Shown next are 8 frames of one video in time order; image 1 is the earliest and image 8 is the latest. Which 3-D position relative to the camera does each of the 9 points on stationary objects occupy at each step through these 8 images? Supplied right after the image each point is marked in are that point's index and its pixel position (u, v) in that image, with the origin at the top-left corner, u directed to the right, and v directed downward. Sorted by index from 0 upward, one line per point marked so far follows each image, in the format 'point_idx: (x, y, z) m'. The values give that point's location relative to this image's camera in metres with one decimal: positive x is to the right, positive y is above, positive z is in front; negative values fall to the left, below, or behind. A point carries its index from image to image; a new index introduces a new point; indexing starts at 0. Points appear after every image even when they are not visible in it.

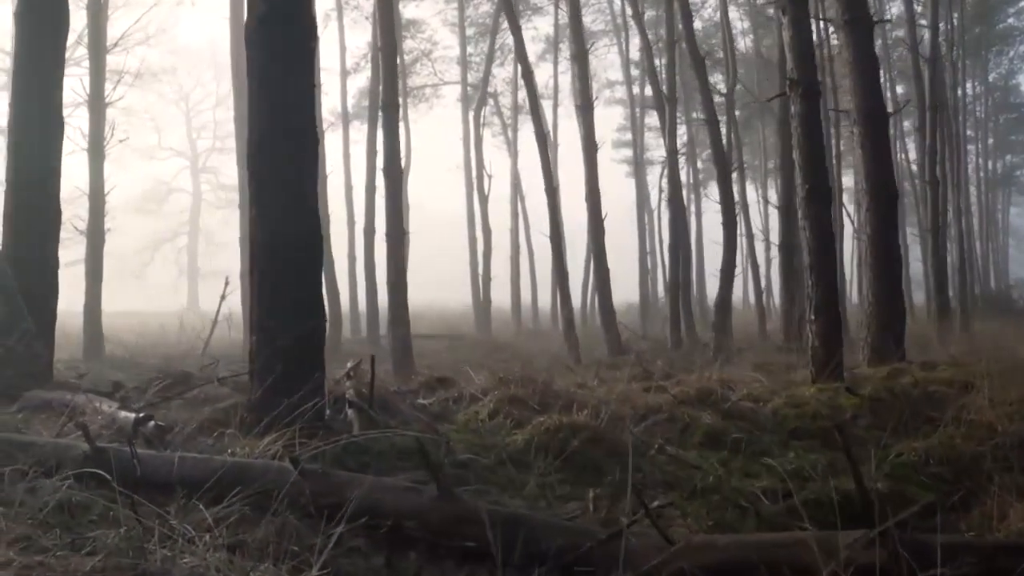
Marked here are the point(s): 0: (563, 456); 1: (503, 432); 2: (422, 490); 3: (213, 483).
0: (+0.4, -1.2, +6.0) m
1: (-0.1, -1.1, +6.4) m
2: (-0.5, -1.0, +4.3) m
3: (-1.5, -1.0, +4.2) m
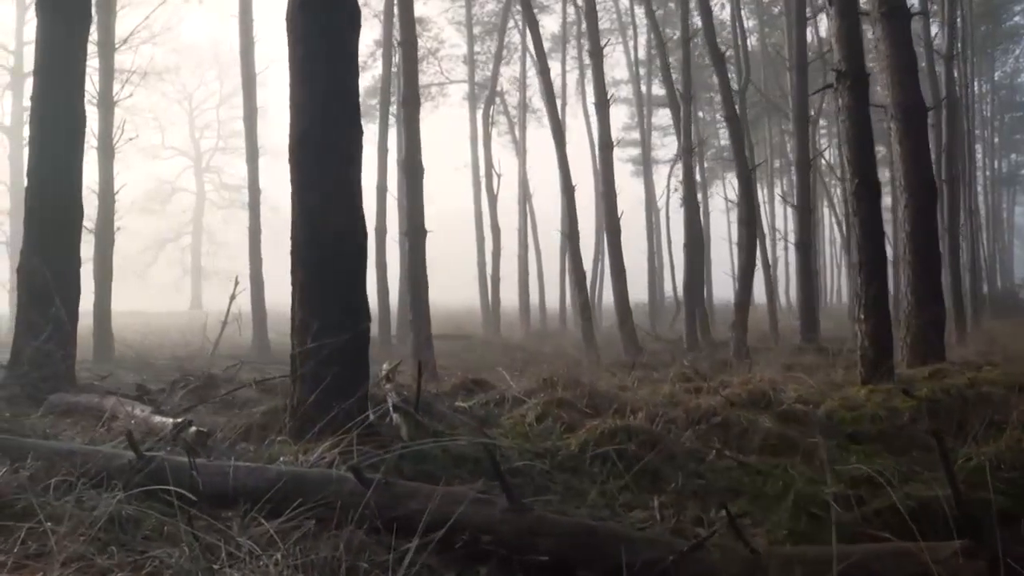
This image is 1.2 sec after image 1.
0: (+0.7, -1.2, +5.7) m
1: (+0.3, -1.1, +6.1) m
2: (-0.1, -1.0, +4.0) m
3: (-1.1, -1.0, +3.9) m
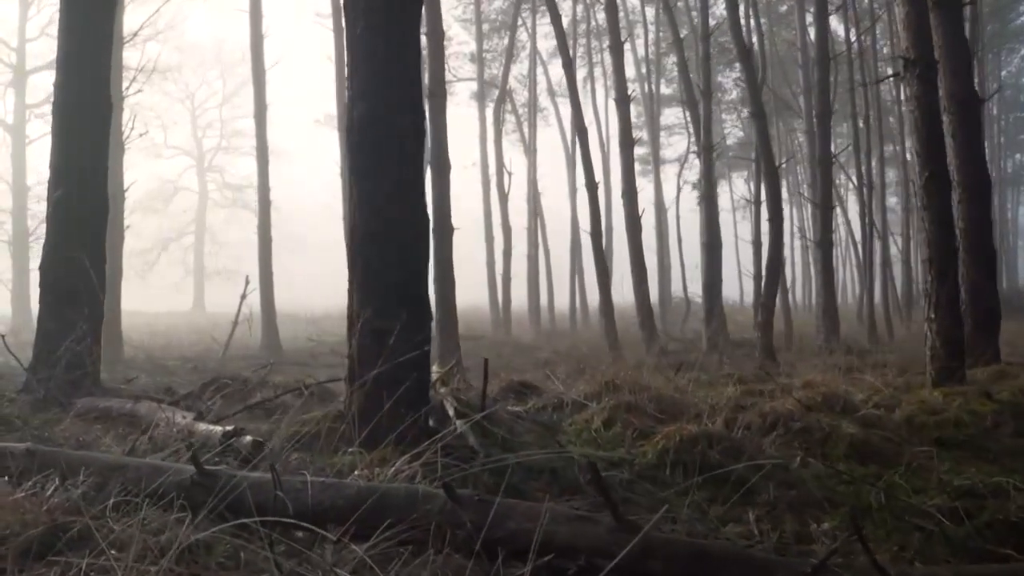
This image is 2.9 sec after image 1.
0: (+1.2, -1.2, +5.3) m
1: (+0.8, -1.1, +5.7) m
2: (+0.4, -1.0, +3.6) m
3: (-0.7, -1.0, +3.5) m
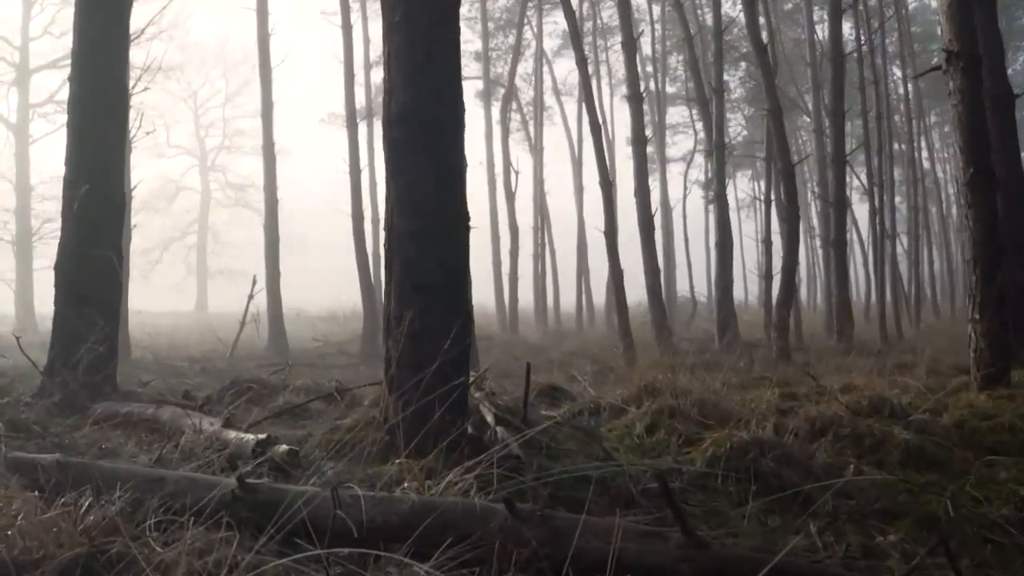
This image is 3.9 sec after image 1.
0: (+1.5, -1.2, +5.0) m
1: (+1.1, -1.1, +5.4) m
2: (+0.6, -1.0, +3.3) m
3: (-0.4, -1.0, +3.2) m
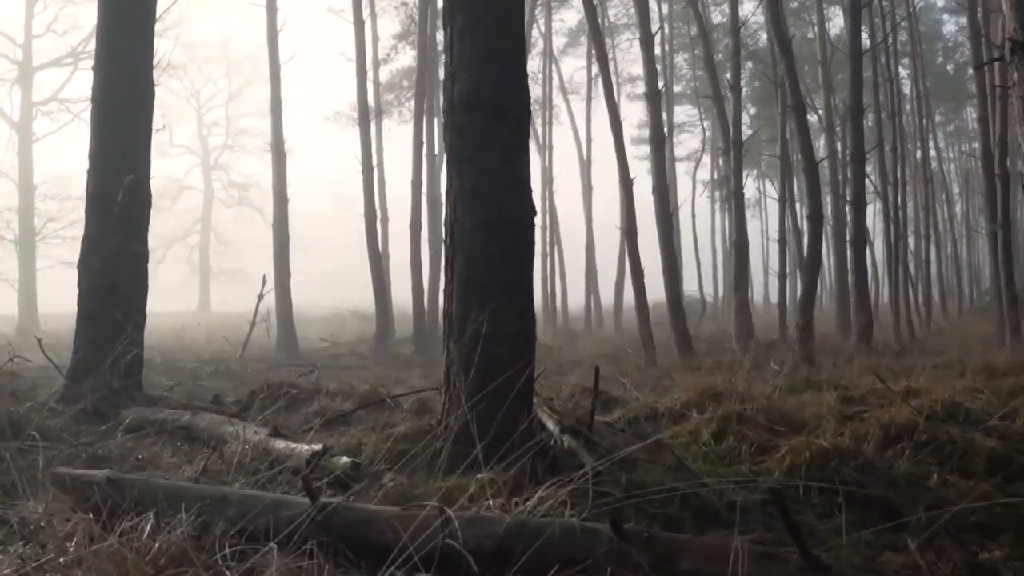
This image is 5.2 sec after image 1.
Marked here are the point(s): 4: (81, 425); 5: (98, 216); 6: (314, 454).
0: (+1.9, -1.2, +4.7) m
1: (+1.5, -1.1, +5.1) m
2: (+1.0, -1.0, +3.0) m
3: (0.0, -1.0, +2.9) m
4: (-3.0, -1.0, +5.7) m
5: (-3.5, +0.6, +6.9) m
6: (-1.0, -0.8, +4.1) m
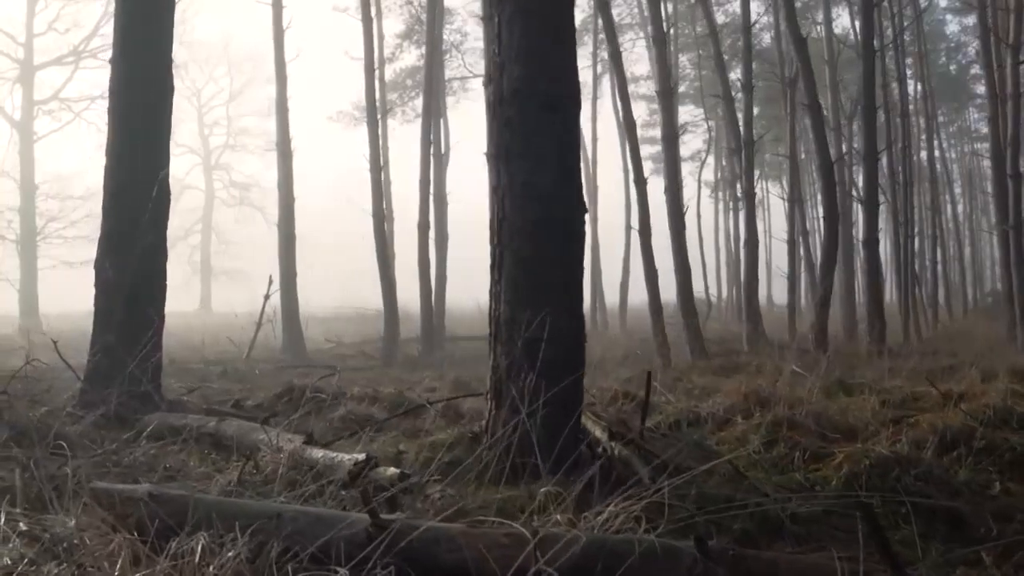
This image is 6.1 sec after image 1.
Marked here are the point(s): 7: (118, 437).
0: (+2.1, -1.2, +4.5) m
1: (+1.7, -1.1, +4.9) m
2: (+1.3, -1.0, +2.7) m
3: (+0.3, -1.0, +2.7) m
4: (-2.7, -1.0, +5.5) m
5: (-3.2, +0.6, +6.7) m
6: (-0.7, -0.8, +3.9) m
7: (-2.5, -1.0, +5.3) m
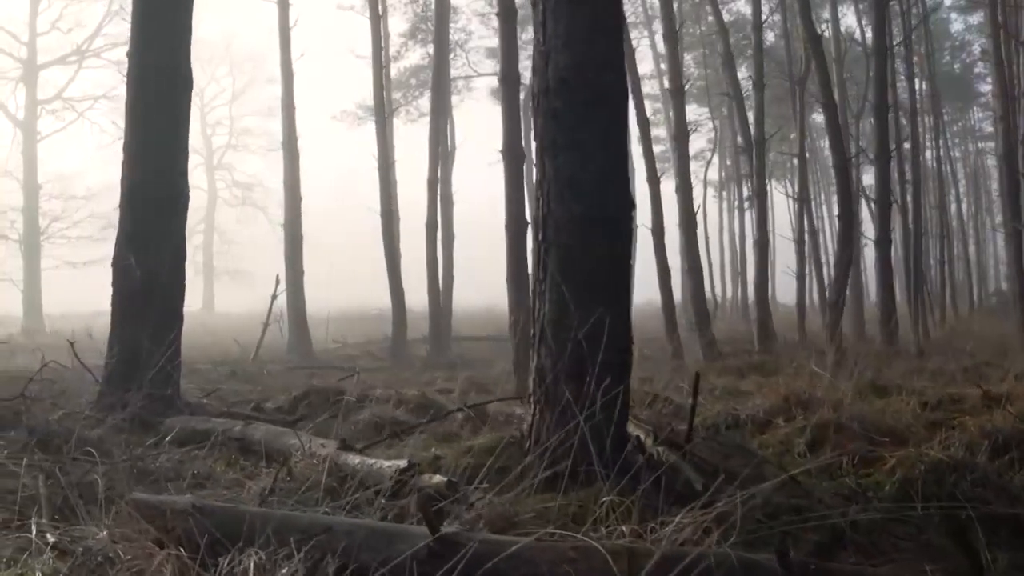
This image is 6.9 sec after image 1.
0: (+2.4, -1.2, +4.3) m
1: (+1.9, -1.1, +4.7) m
2: (+1.5, -1.0, +2.6) m
3: (+0.5, -1.0, +2.5) m
4: (-2.5, -0.9, +5.3) m
5: (-3.0, +0.6, +6.5) m
6: (-0.5, -0.8, +3.7) m
7: (-2.3, -1.0, +5.1) m
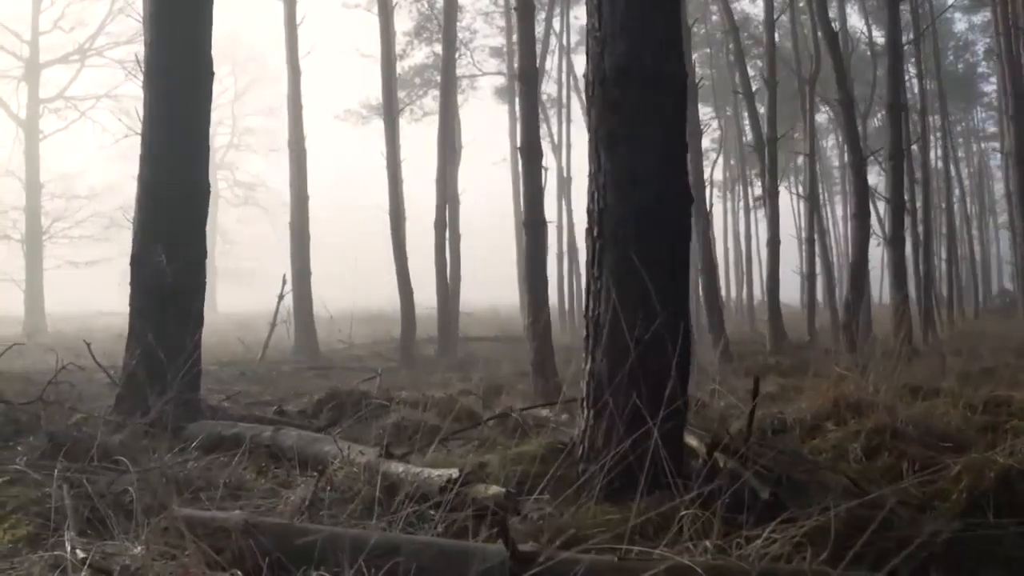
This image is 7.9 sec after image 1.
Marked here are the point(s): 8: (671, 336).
0: (+2.6, -1.2, +4.1) m
1: (+2.2, -1.1, +4.4) m
2: (+1.8, -1.0, +2.3) m
3: (+0.7, -1.0, +2.3) m
4: (-2.3, -0.9, +5.1) m
5: (-2.7, +0.6, +6.3) m
6: (-0.2, -0.8, +3.5) m
7: (-2.1, -0.9, +4.9) m
8: (+0.7, -0.2, +3.8) m
